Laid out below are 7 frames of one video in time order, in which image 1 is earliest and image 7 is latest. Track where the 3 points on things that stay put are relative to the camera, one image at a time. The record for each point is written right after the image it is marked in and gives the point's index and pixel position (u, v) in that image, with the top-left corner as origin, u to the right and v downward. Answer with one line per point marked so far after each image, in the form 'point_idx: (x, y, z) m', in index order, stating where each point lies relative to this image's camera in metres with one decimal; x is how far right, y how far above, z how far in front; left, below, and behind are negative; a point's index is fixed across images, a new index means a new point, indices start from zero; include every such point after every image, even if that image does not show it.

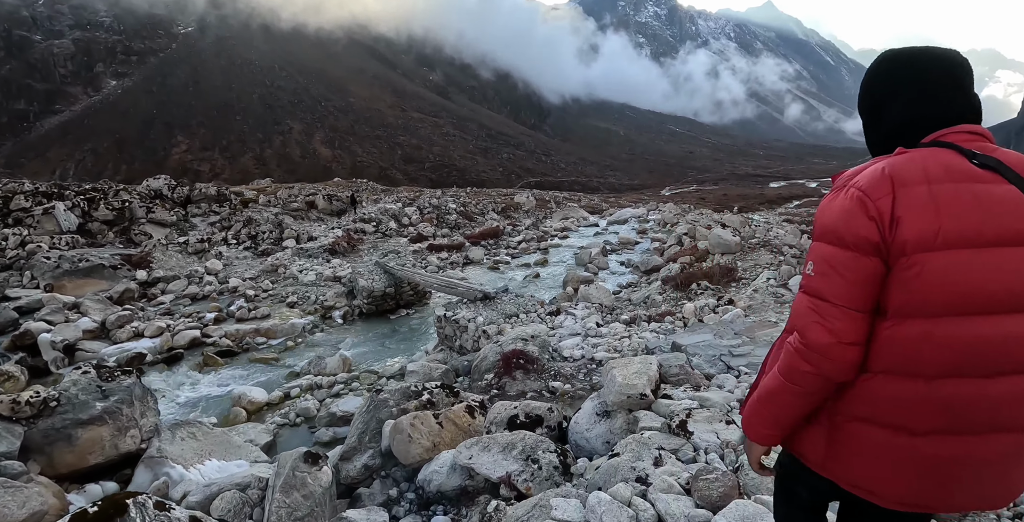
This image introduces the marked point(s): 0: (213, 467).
0: (-3.4, -2.4, +6.8) m
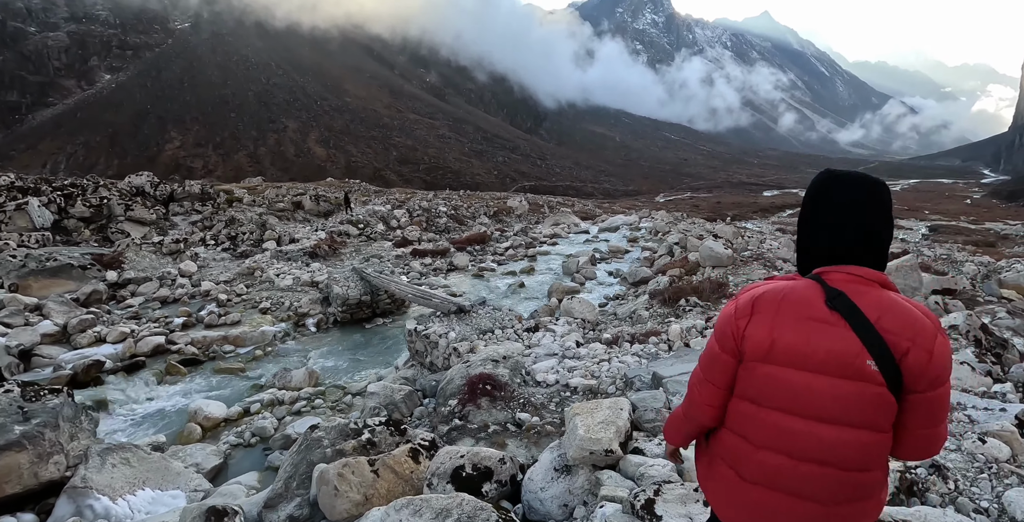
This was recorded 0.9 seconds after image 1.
0: (-3.8, -2.5, +6.2) m
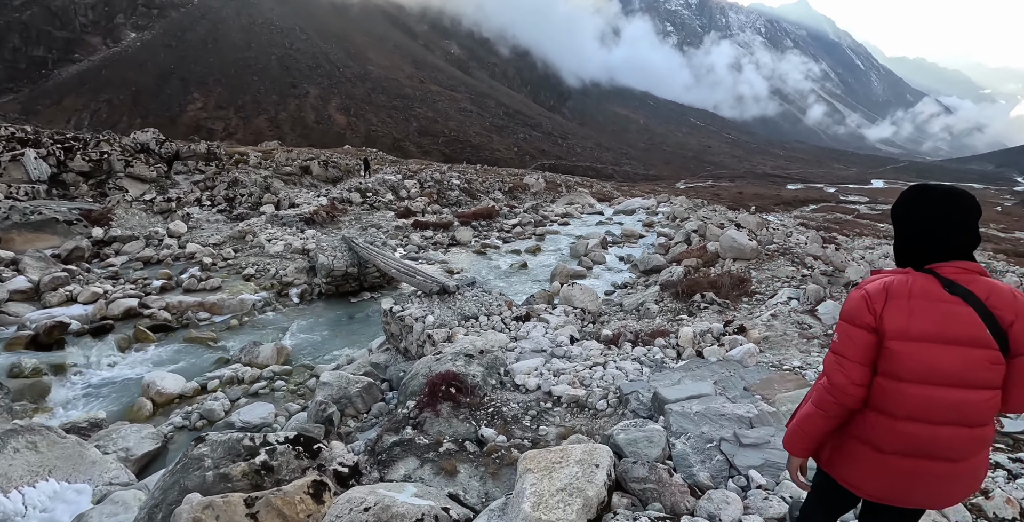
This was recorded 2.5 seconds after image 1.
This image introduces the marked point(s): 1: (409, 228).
0: (-4.1, -2.0, +5.3) m
1: (-3.2, +1.0, +18.3) m
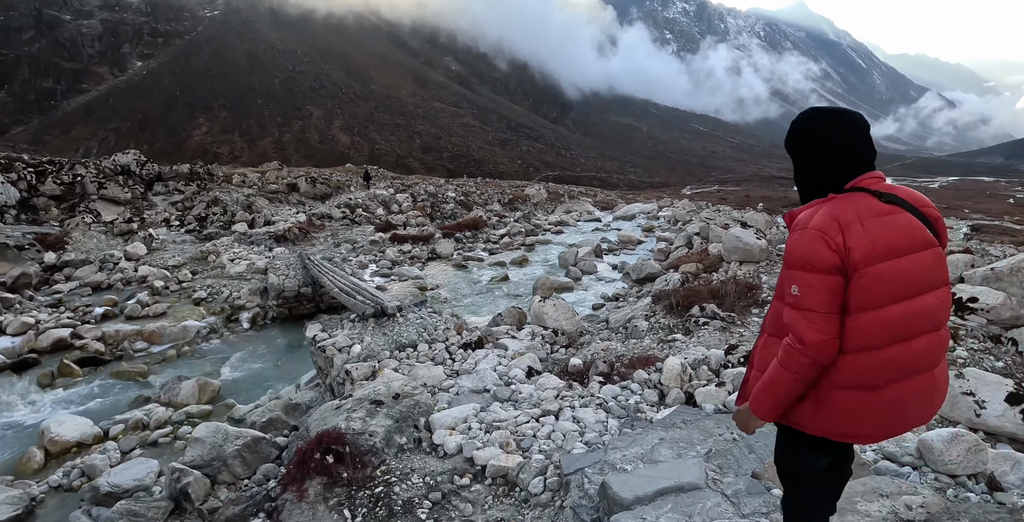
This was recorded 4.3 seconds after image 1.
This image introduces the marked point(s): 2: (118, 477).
0: (-4.6, -2.3, +3.8) m
1: (-3.5, +0.5, +16.8) m
2: (-3.8, -2.1, +5.8) m
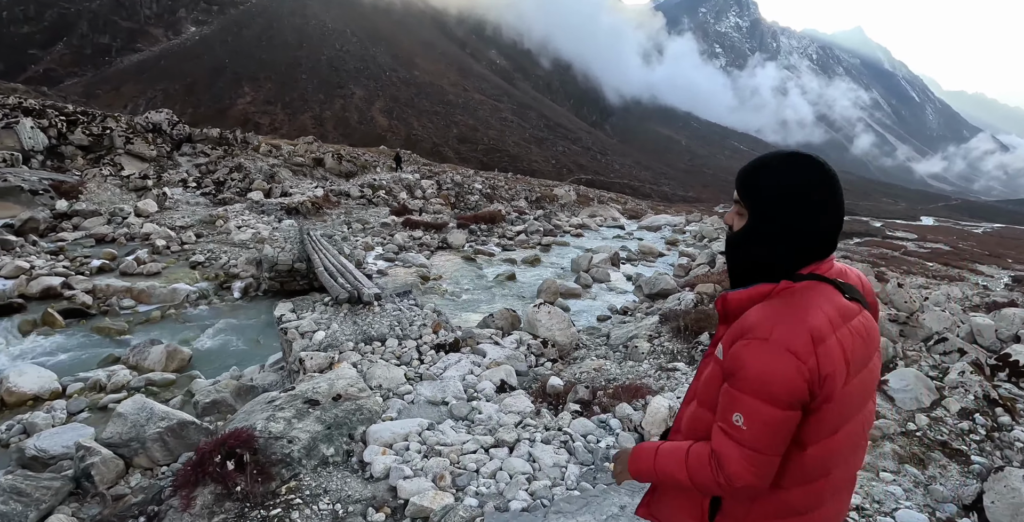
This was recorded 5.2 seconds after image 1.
0: (-5.0, -1.7, +3.3) m
1: (-3.1, +0.9, +16.3) m
2: (-4.1, -1.6, +5.3) m
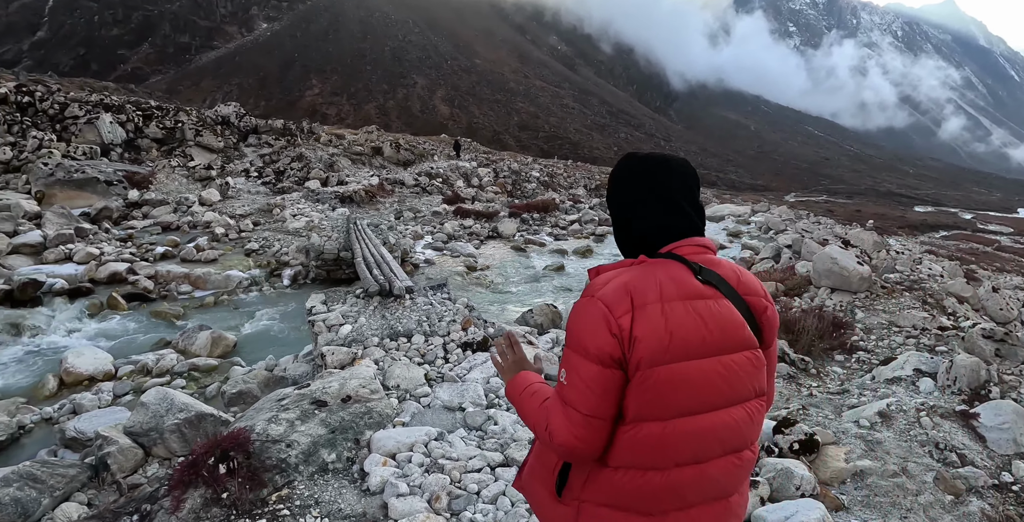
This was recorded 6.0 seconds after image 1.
0: (-4.9, -1.6, +3.5) m
1: (-1.7, +1.2, +16.1) m
2: (-3.8, -1.5, +5.3) m
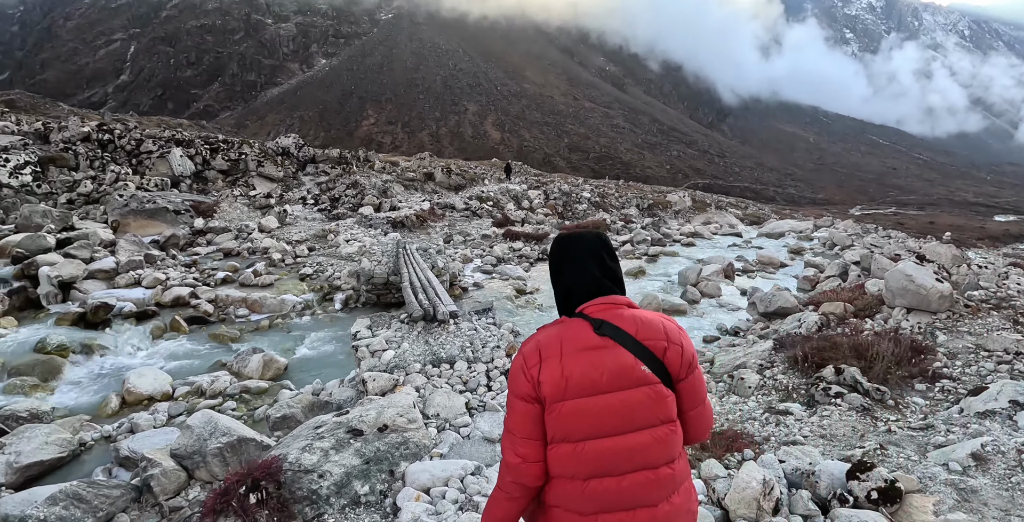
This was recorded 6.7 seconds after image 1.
0: (-4.6, -1.9, +3.7) m
1: (-0.4, +0.6, +16.1) m
2: (-3.4, -1.8, +5.4) m
